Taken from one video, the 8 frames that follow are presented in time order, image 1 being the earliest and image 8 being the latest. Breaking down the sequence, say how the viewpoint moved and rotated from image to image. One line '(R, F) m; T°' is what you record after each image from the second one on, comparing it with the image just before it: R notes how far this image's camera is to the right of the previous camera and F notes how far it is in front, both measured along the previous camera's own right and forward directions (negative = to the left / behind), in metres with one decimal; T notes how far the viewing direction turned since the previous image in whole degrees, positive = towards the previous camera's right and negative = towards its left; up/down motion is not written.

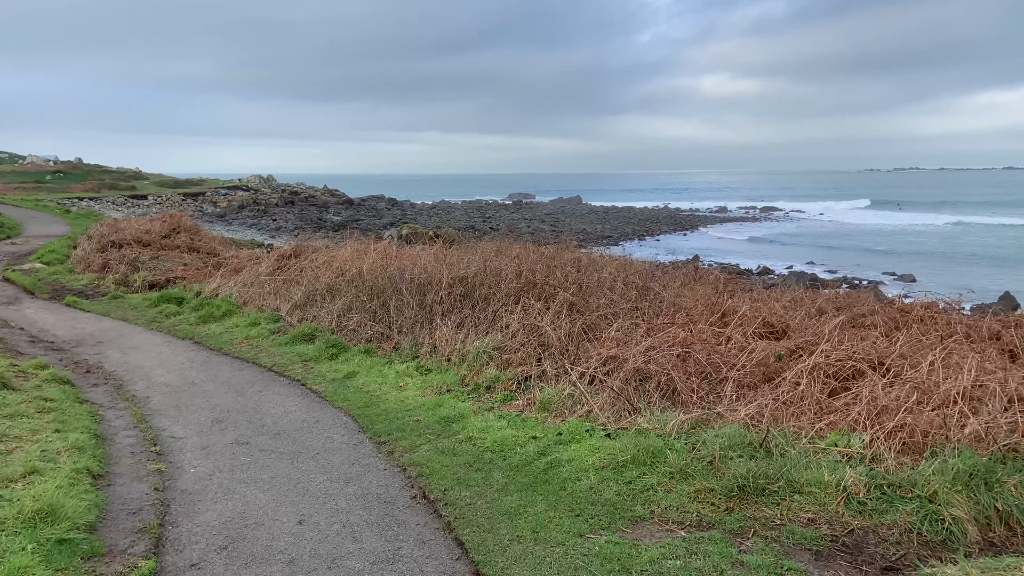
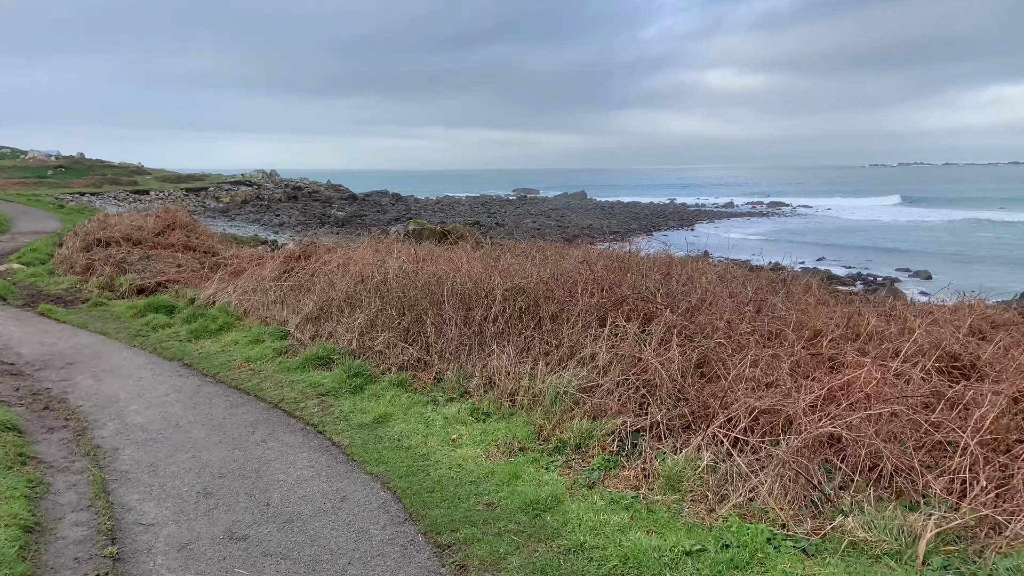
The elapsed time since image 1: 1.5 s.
(-0.5, +1.4) m; 0°
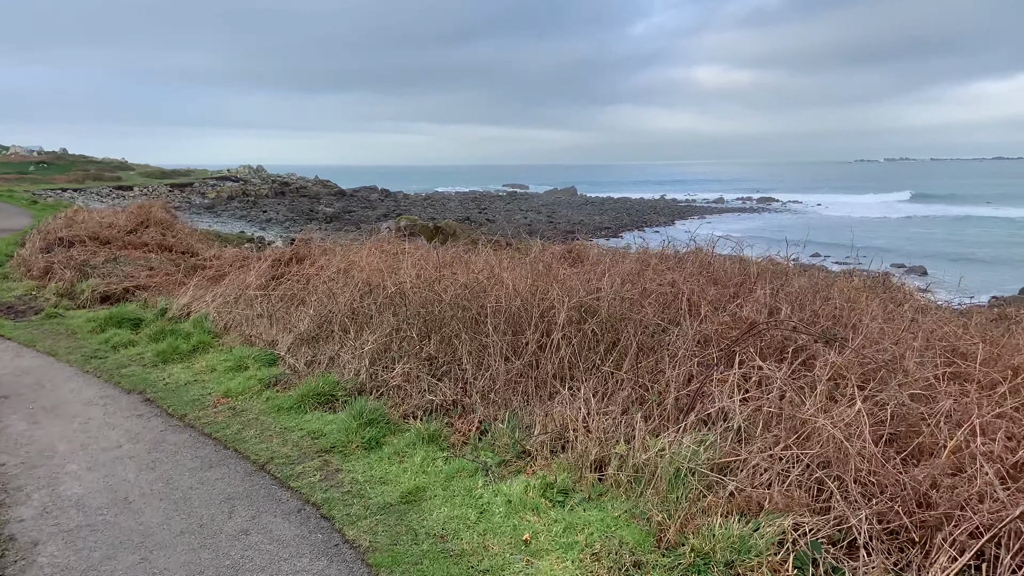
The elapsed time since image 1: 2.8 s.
(-0.4, +1.3) m; +1°
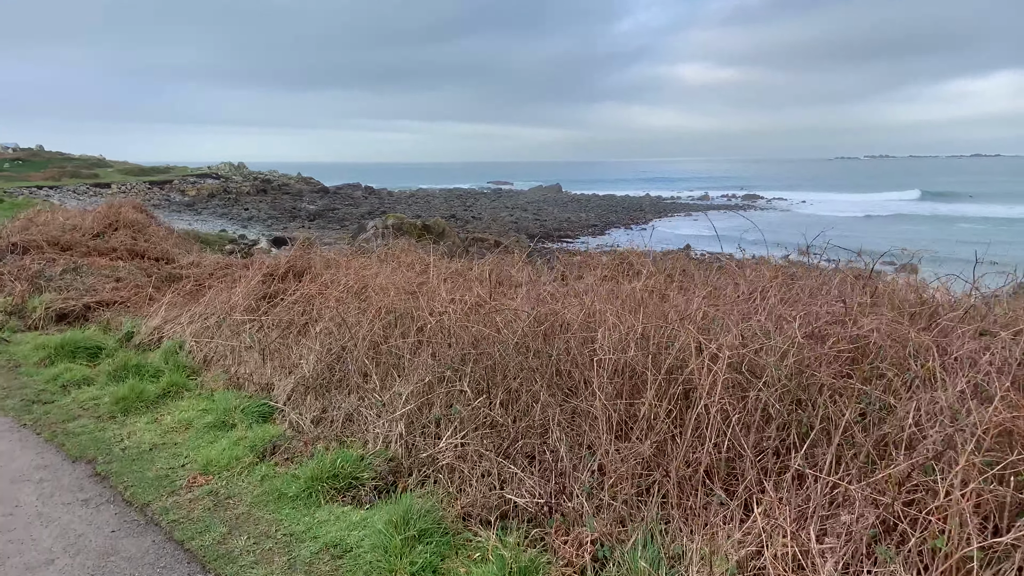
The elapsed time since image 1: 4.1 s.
(-0.5, +1.3) m; +1°
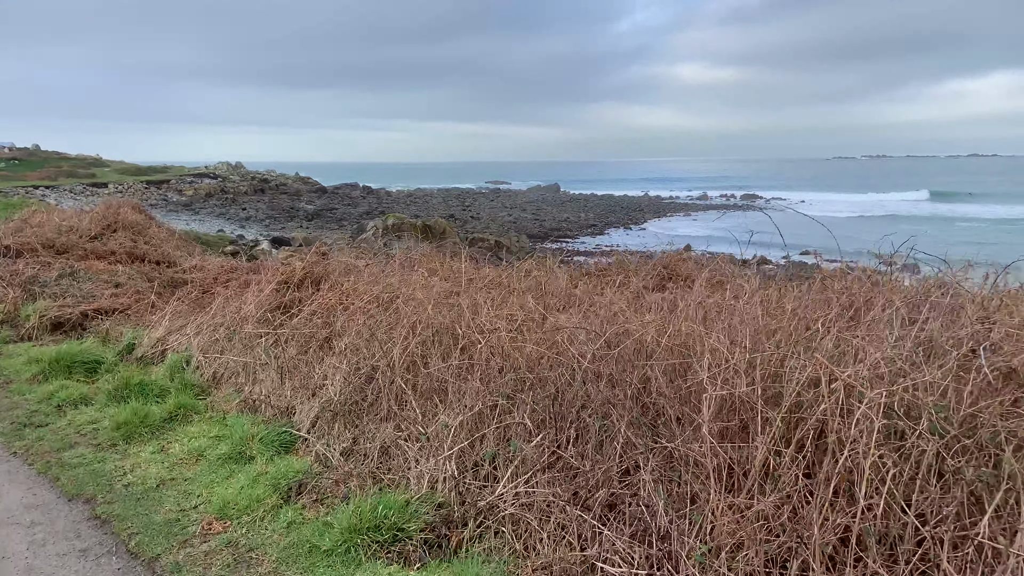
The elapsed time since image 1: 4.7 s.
(-0.3, +0.5) m; 0°
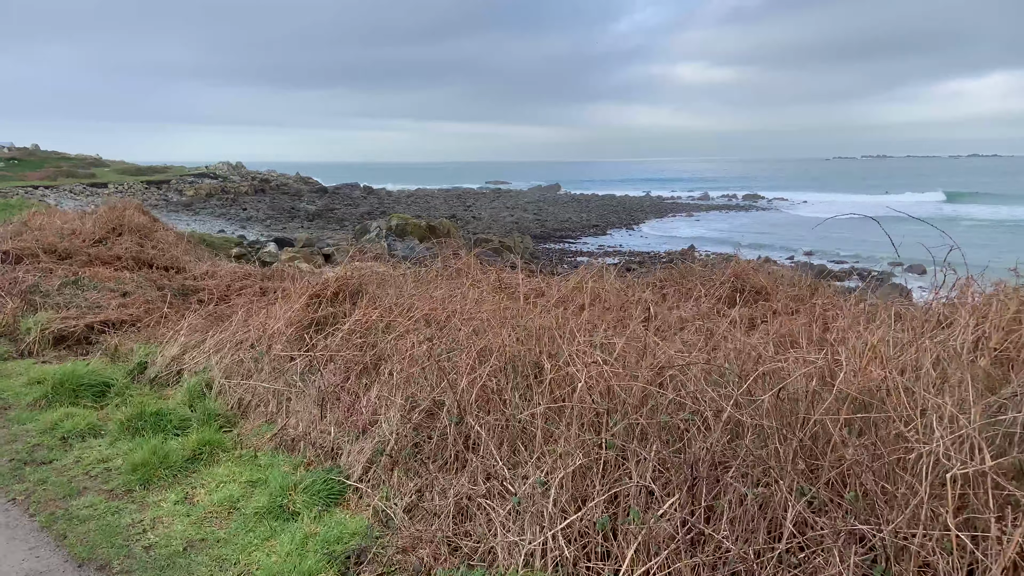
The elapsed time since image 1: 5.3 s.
(-0.4, +0.6) m; 0°
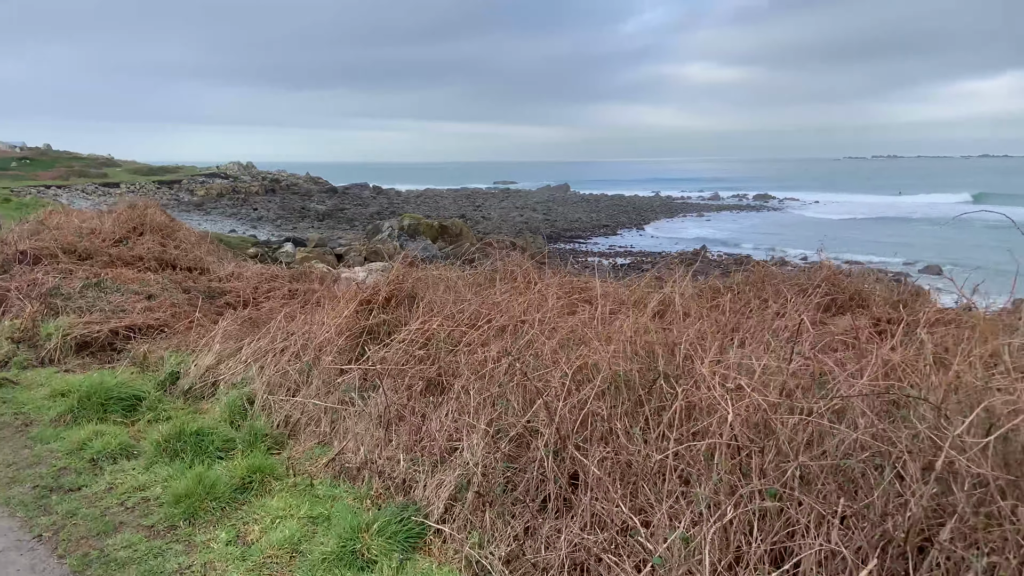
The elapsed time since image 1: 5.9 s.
(-0.4, +0.5) m; -1°
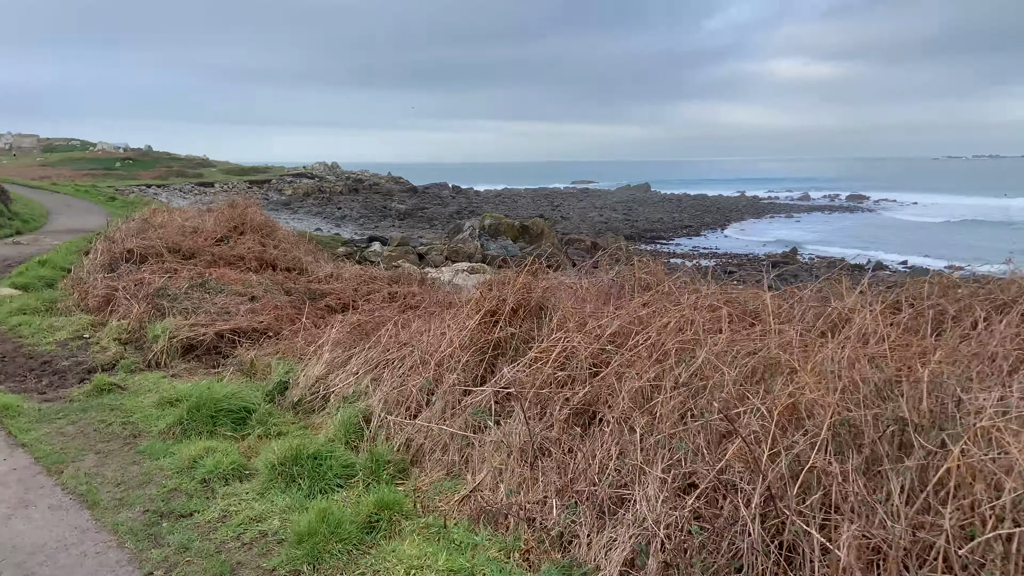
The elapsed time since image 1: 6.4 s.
(-0.4, +0.5) m; -6°
